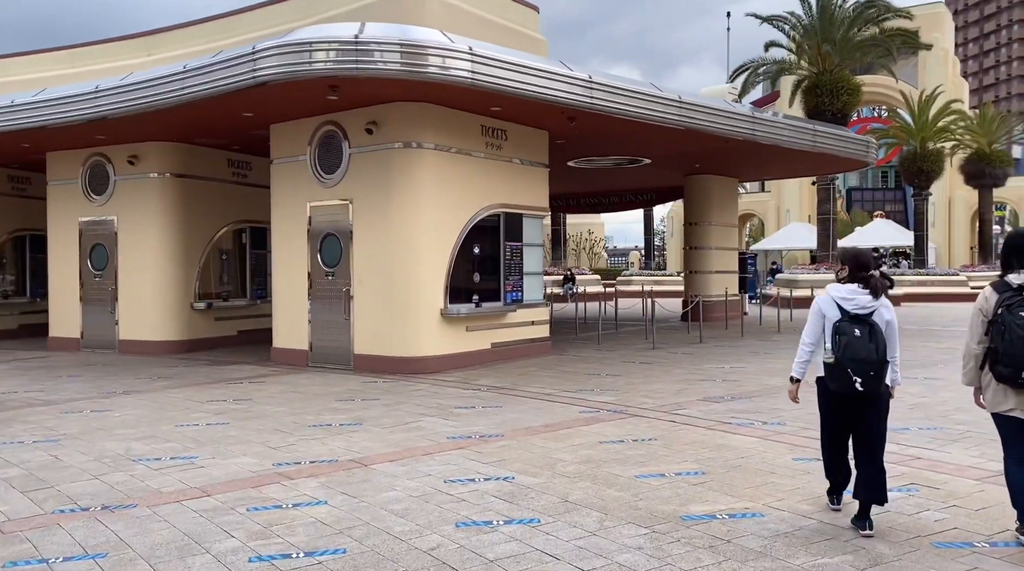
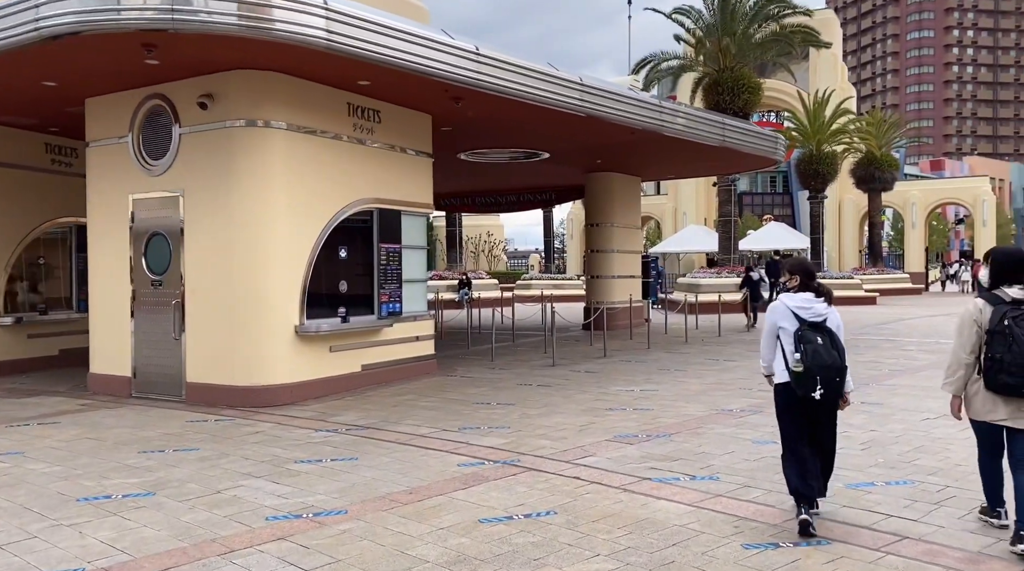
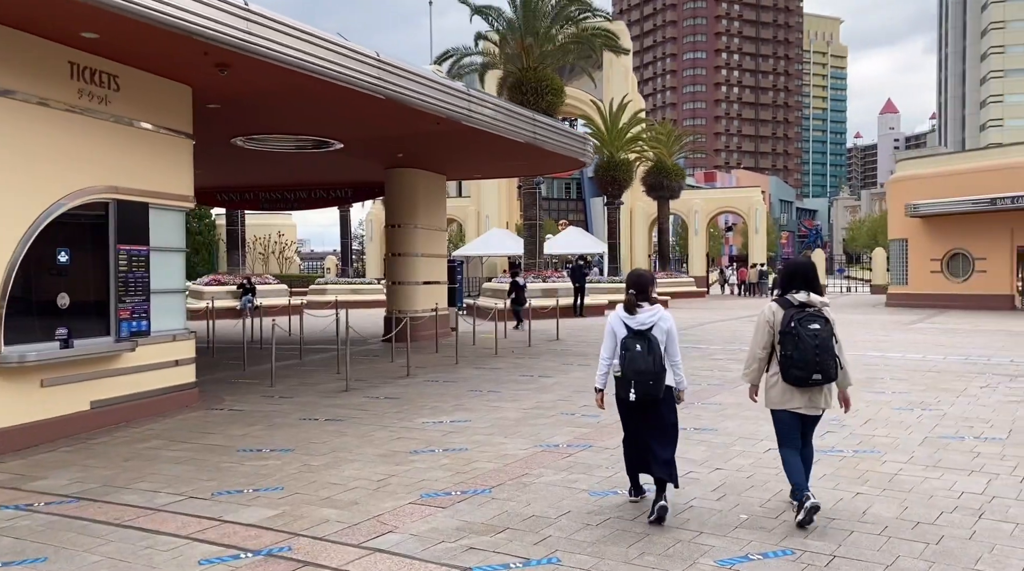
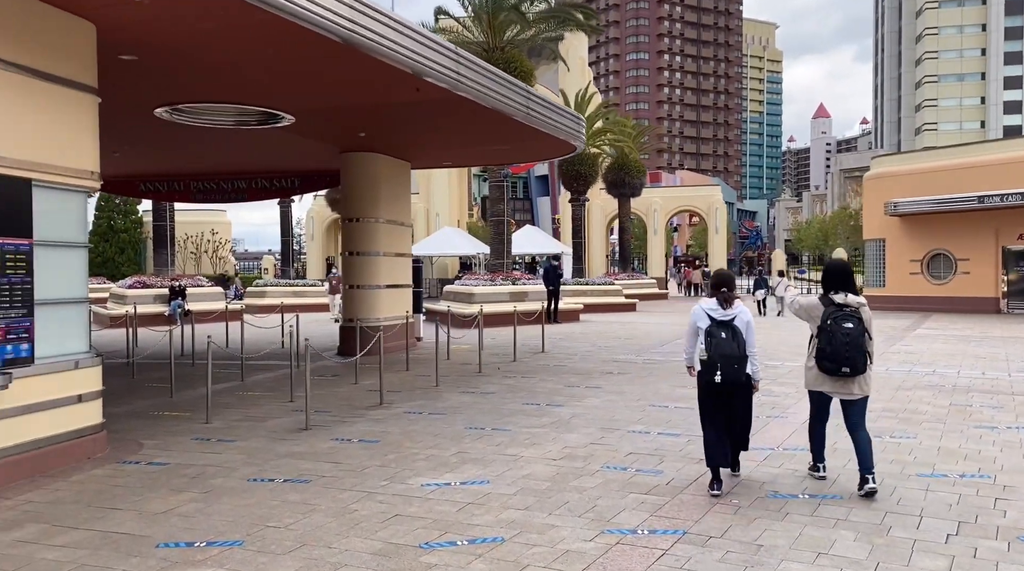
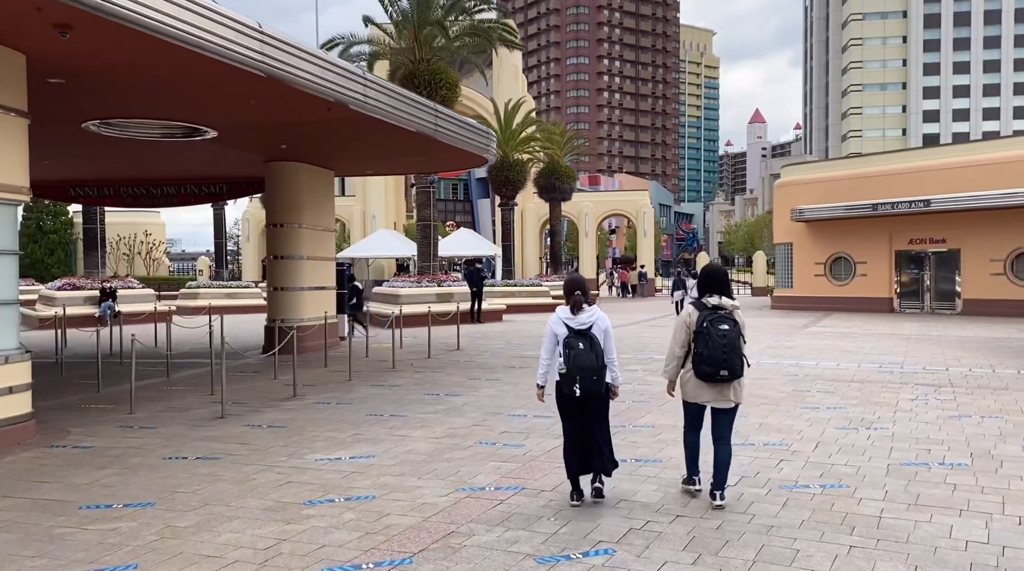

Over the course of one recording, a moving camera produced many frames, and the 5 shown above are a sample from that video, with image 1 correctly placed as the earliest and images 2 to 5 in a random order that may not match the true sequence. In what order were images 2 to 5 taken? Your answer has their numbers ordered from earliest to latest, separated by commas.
2, 3, 5, 4
